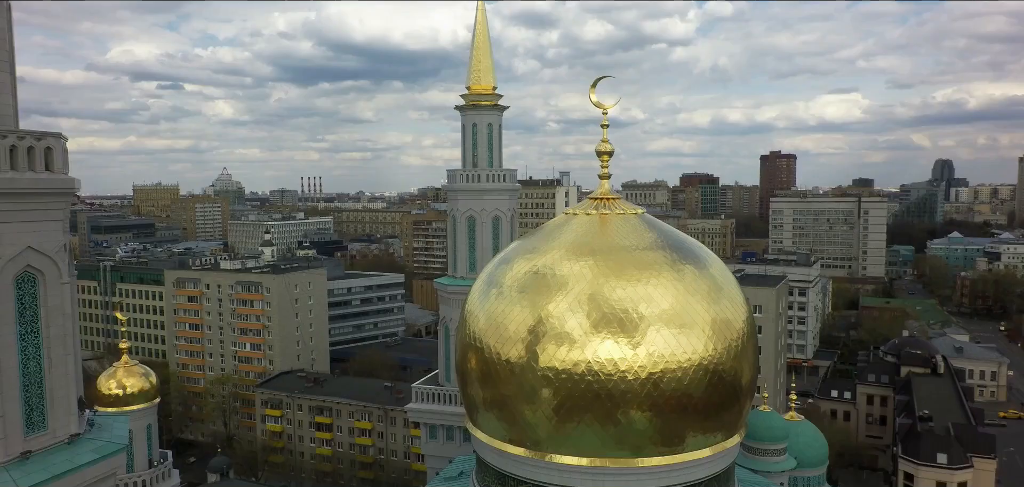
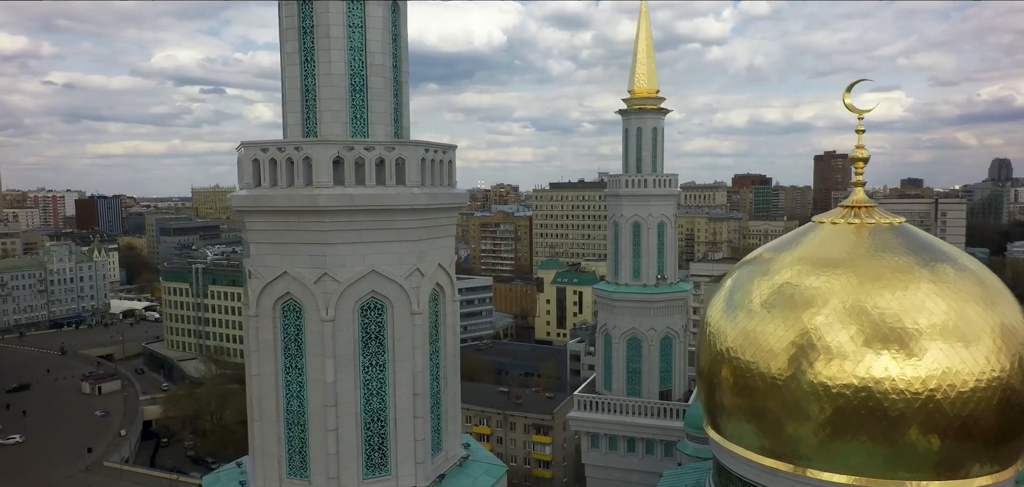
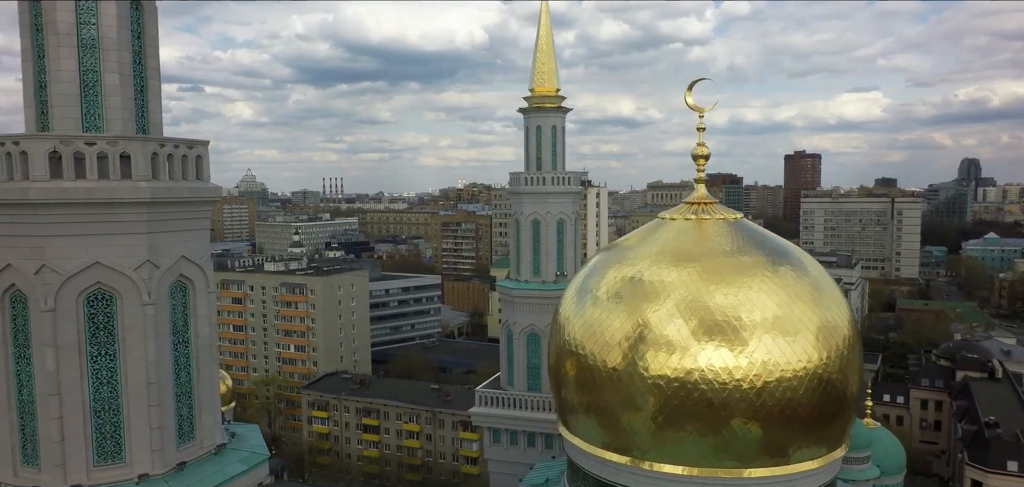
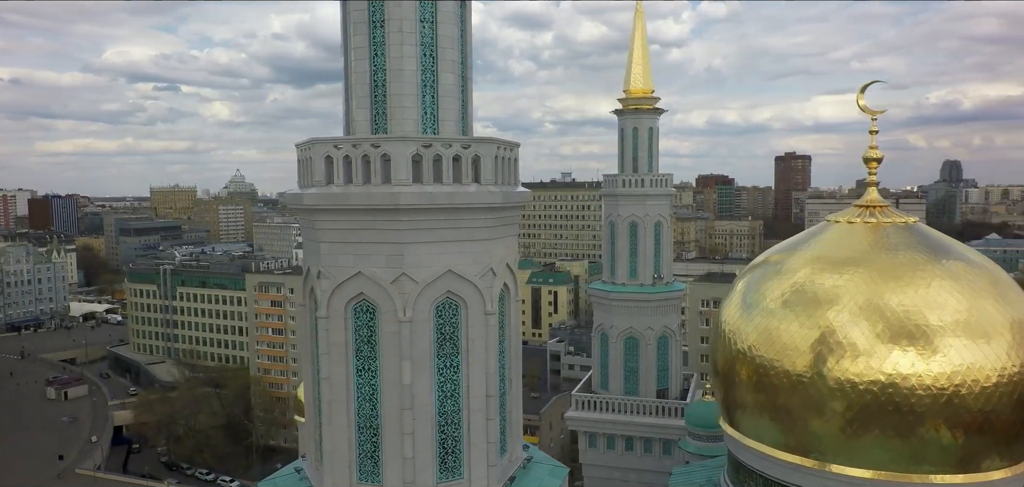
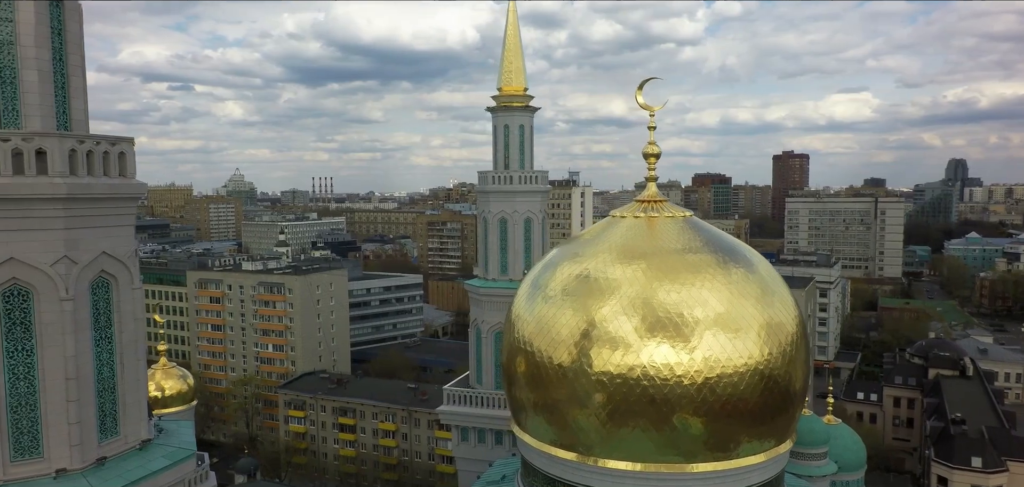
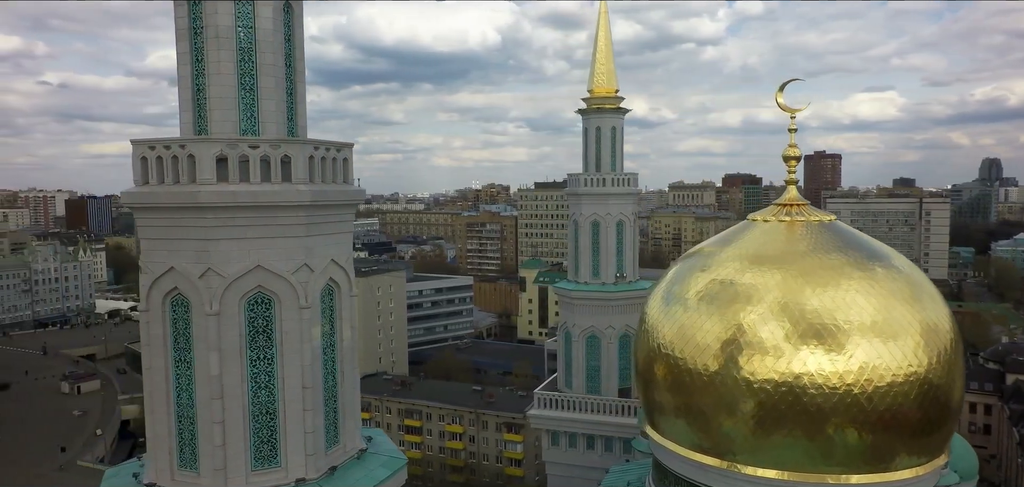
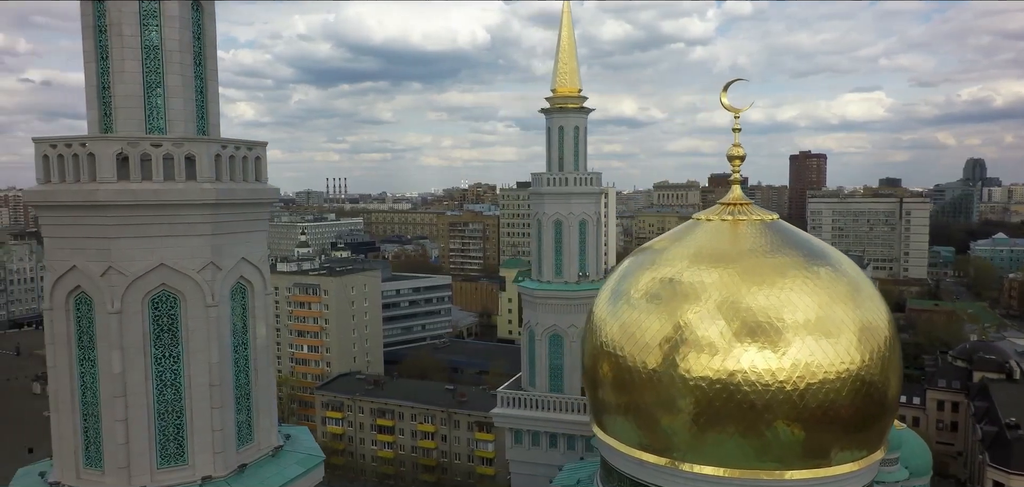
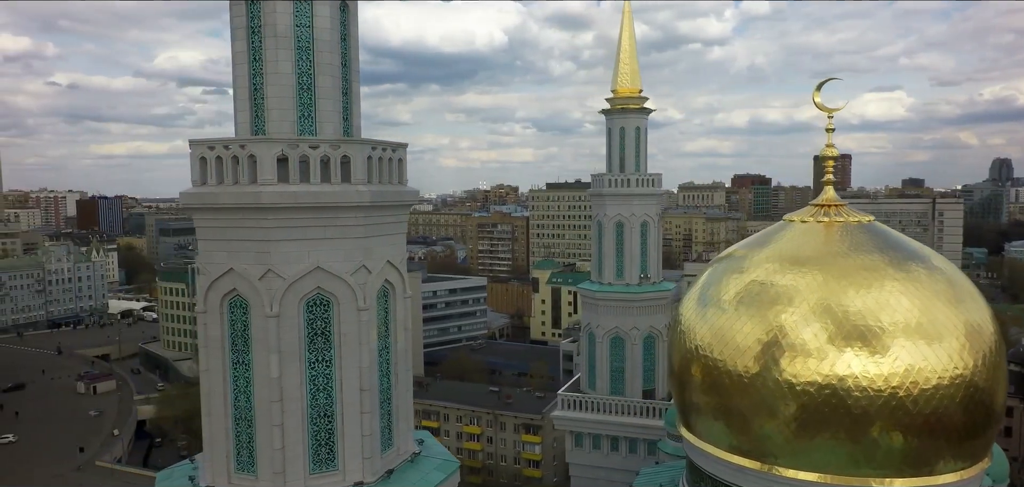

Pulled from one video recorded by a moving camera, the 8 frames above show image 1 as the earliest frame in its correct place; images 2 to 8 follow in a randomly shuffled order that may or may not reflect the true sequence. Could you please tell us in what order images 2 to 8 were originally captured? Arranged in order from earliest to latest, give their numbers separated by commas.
5, 3, 7, 6, 8, 2, 4
